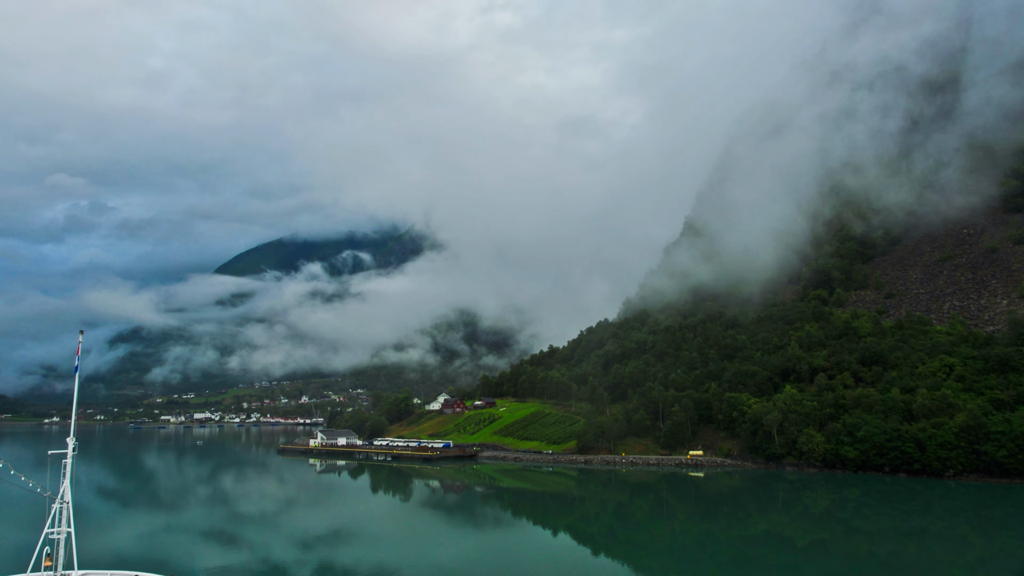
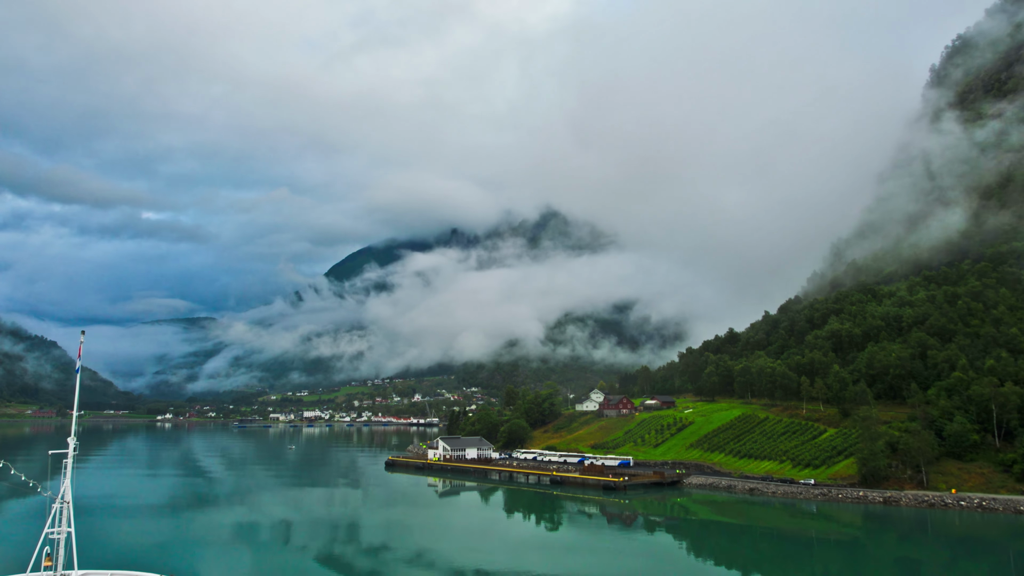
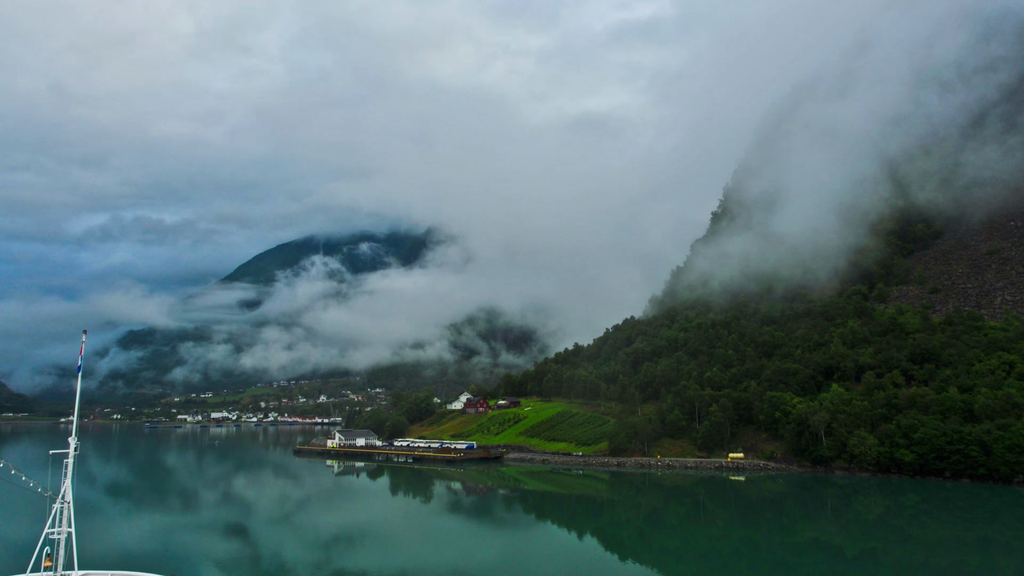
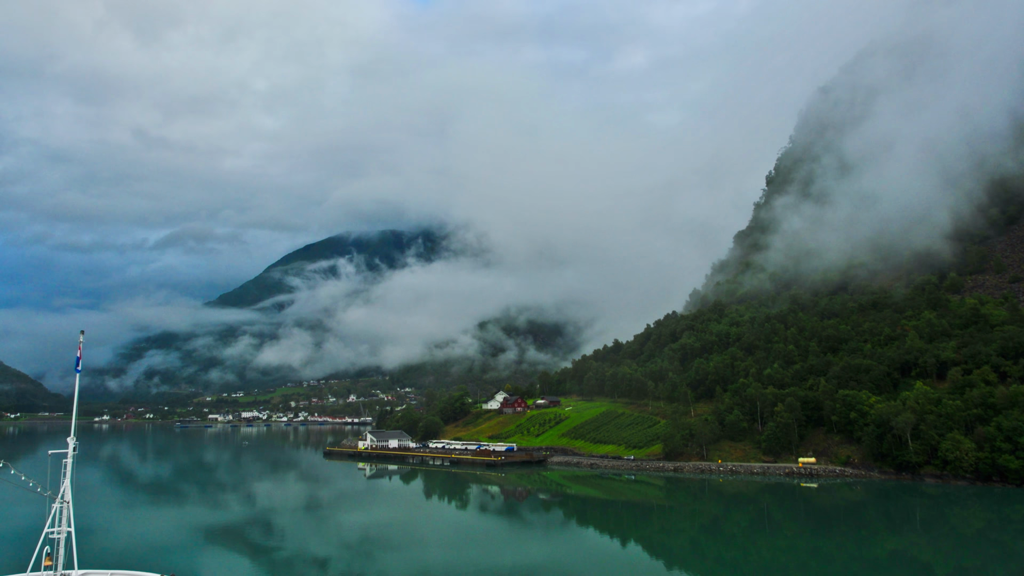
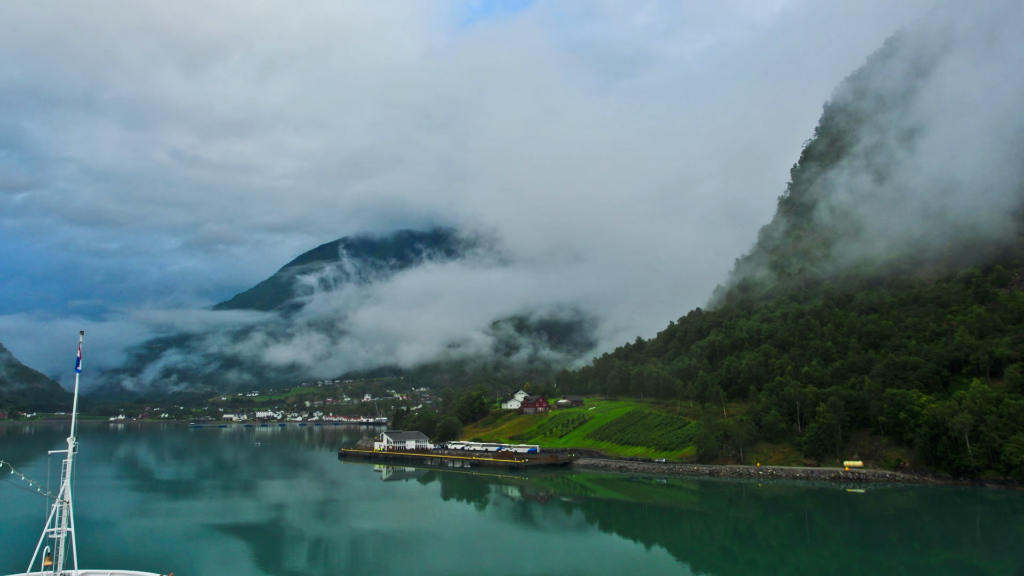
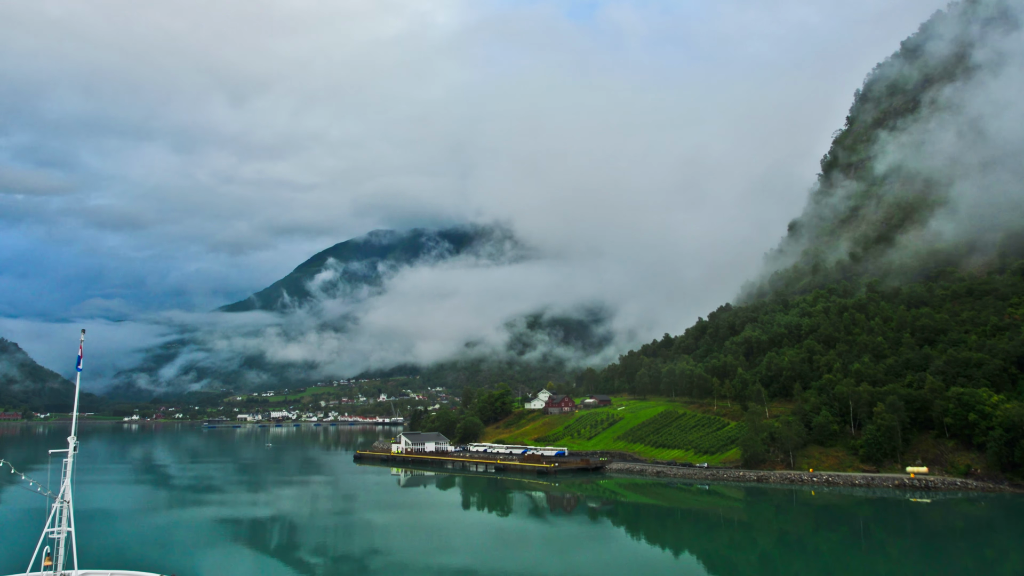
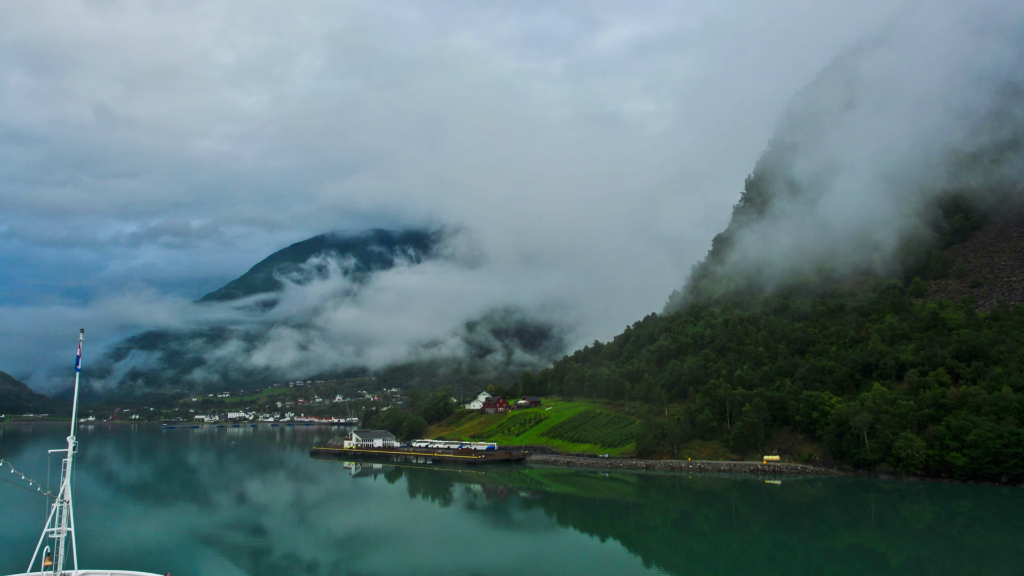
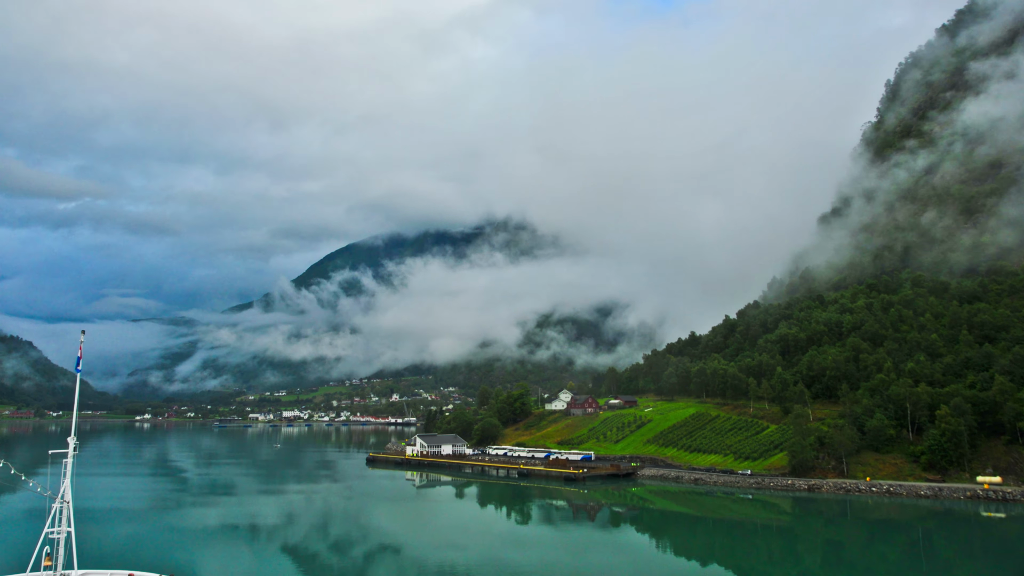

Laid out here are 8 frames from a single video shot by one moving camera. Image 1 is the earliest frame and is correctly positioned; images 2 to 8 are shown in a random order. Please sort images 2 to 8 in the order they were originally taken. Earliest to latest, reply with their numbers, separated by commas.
3, 7, 4, 5, 6, 8, 2
